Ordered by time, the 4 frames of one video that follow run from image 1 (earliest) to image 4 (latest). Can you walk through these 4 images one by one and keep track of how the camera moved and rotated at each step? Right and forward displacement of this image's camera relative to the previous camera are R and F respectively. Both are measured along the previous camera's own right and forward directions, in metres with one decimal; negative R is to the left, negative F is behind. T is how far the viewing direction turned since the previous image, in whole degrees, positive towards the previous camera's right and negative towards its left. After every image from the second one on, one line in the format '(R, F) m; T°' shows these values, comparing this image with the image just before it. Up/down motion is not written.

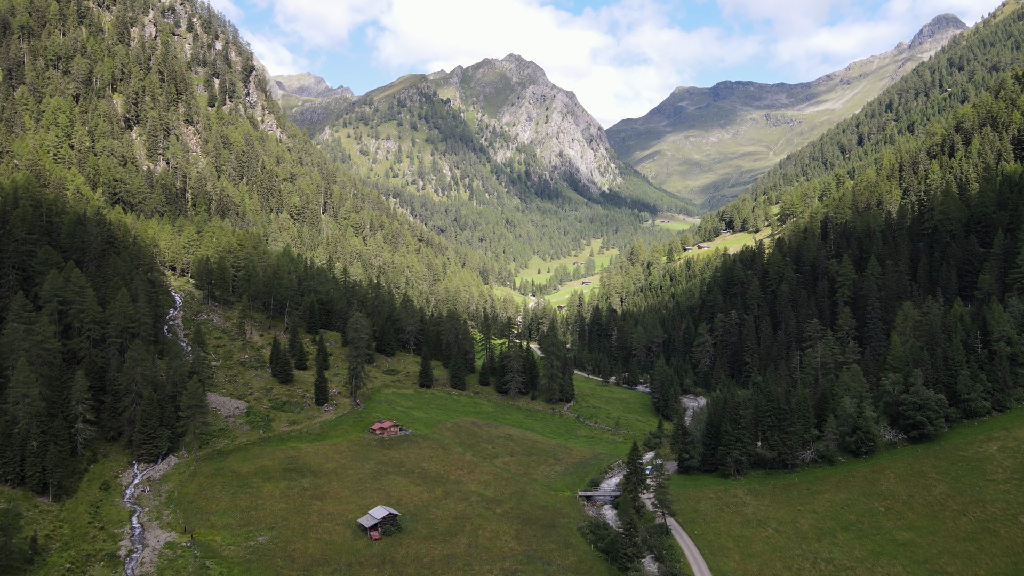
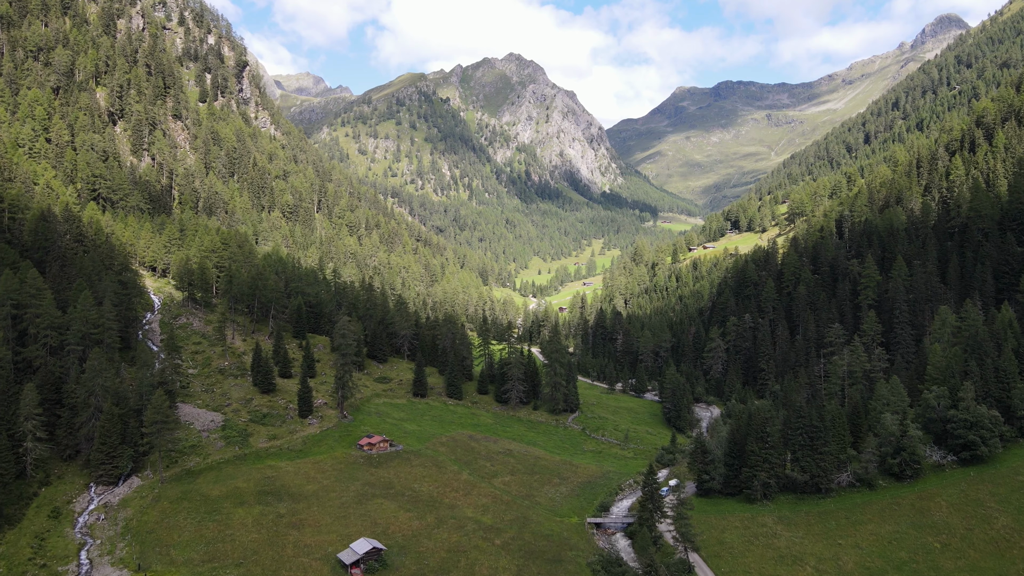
(-0.1, +8.0) m; 0°
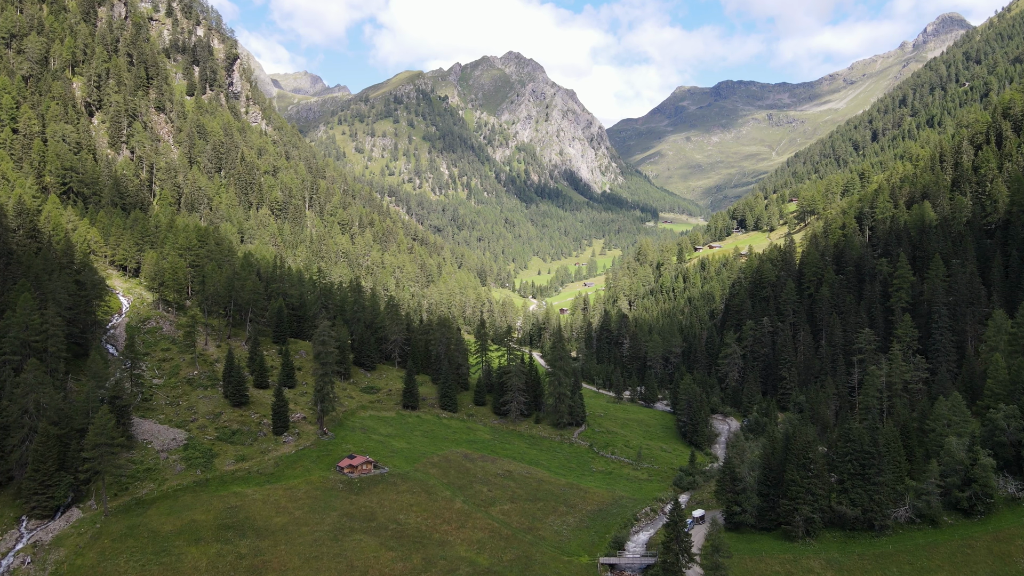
(-0.2, +9.8) m; 0°
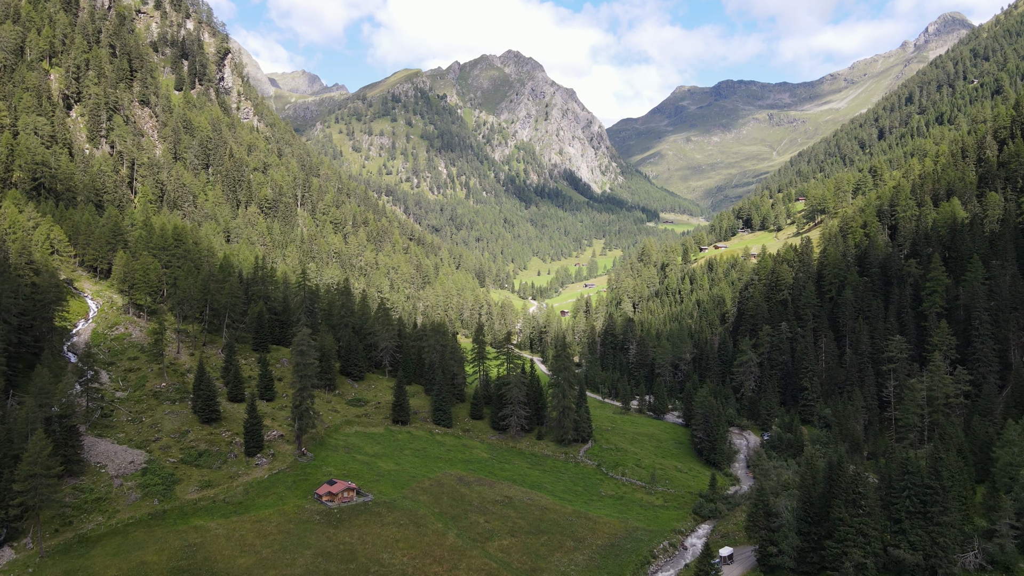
(-0.1, +8.4) m; 0°
